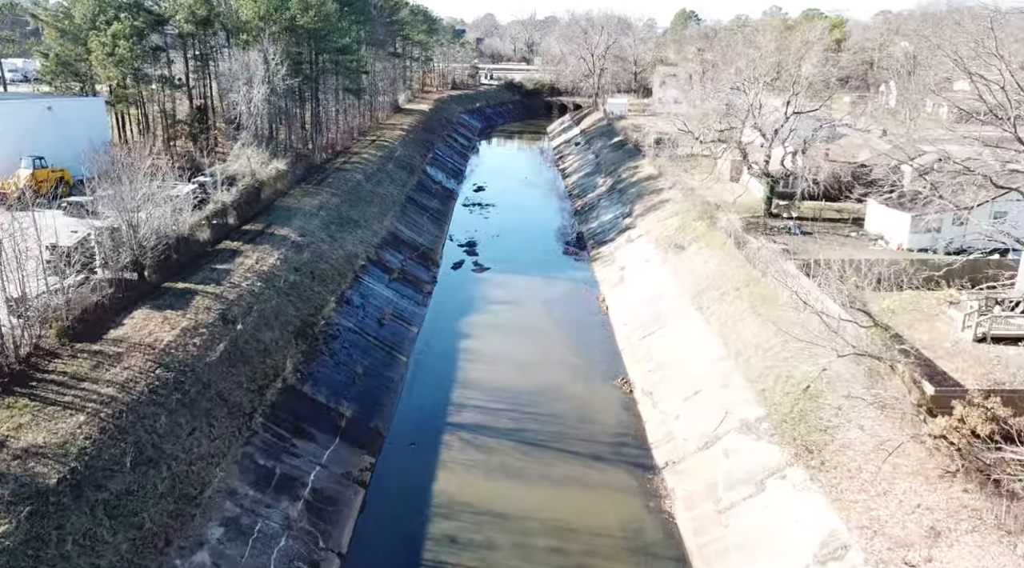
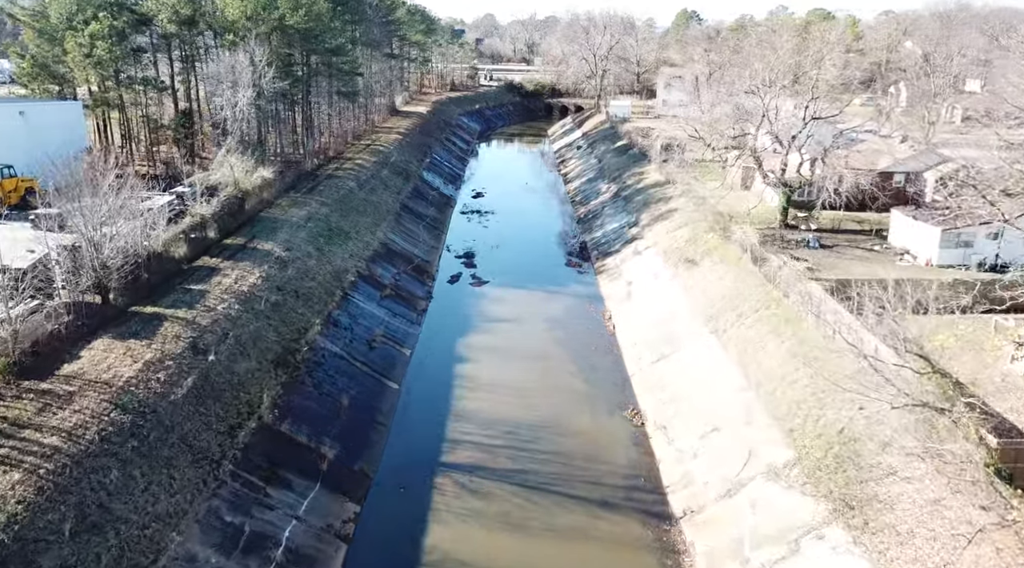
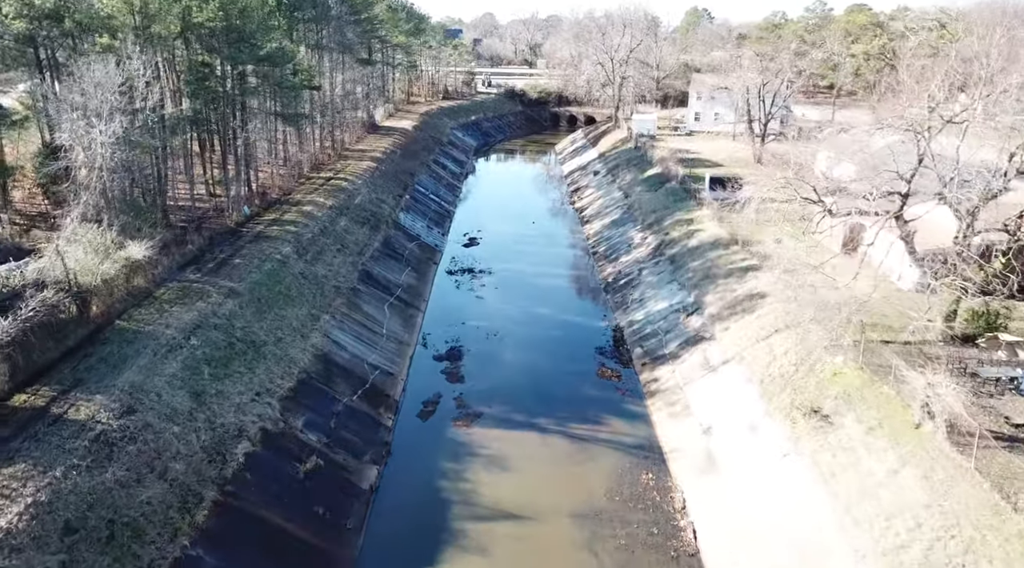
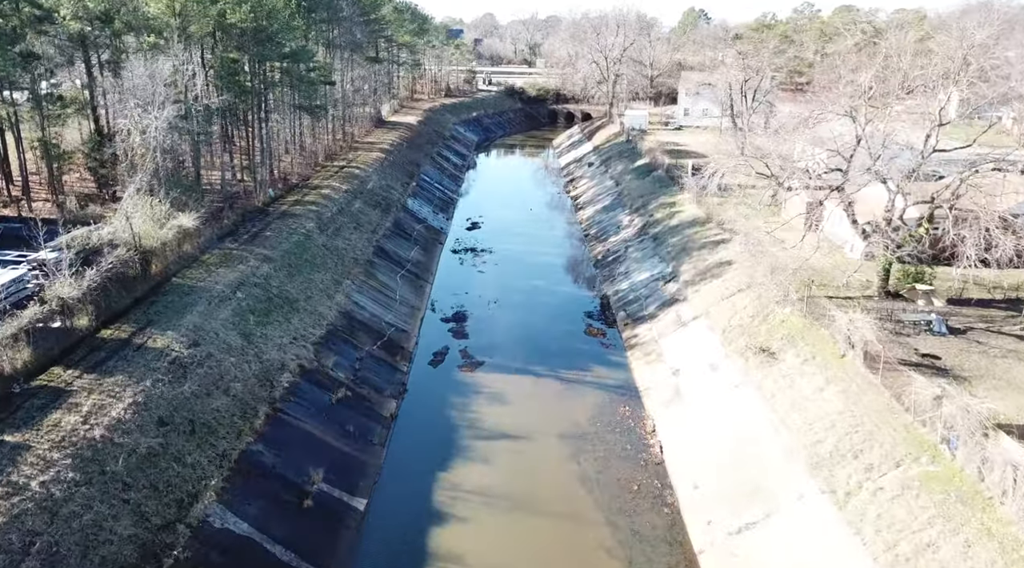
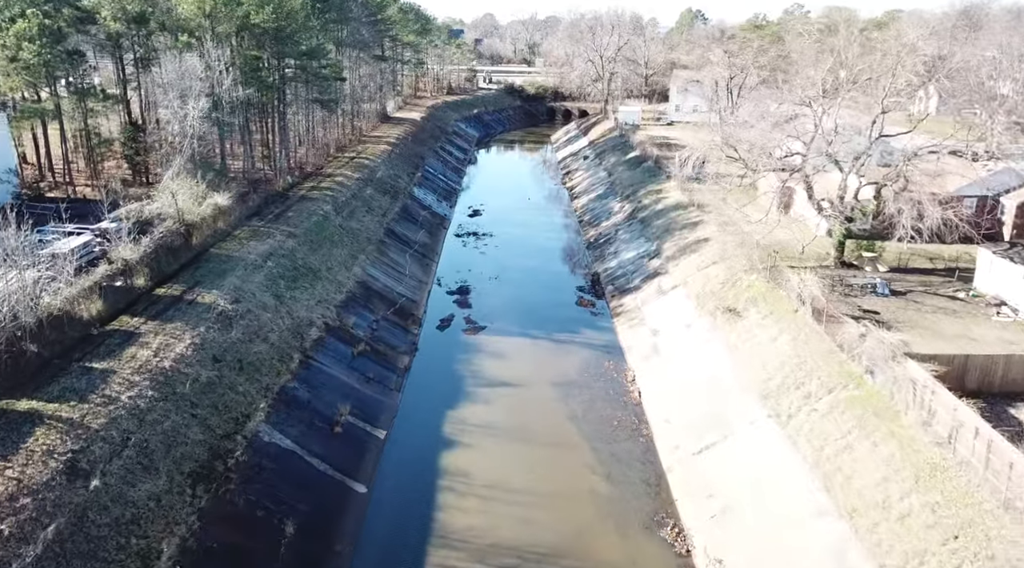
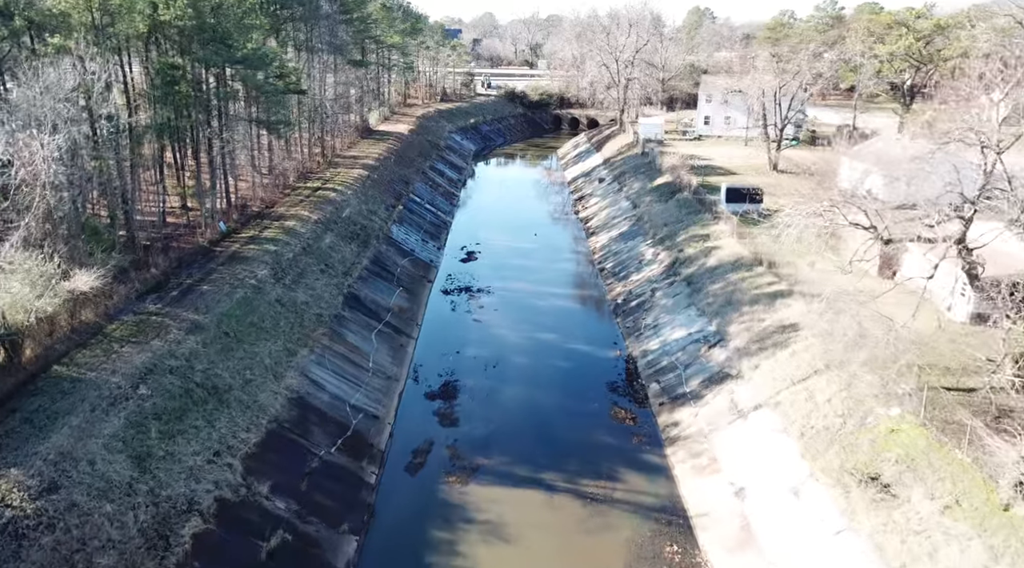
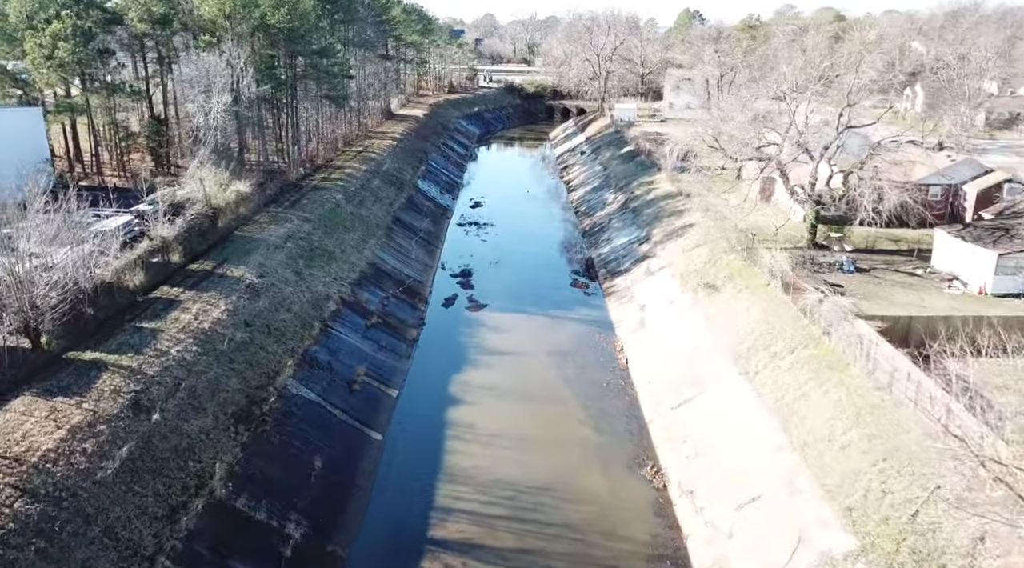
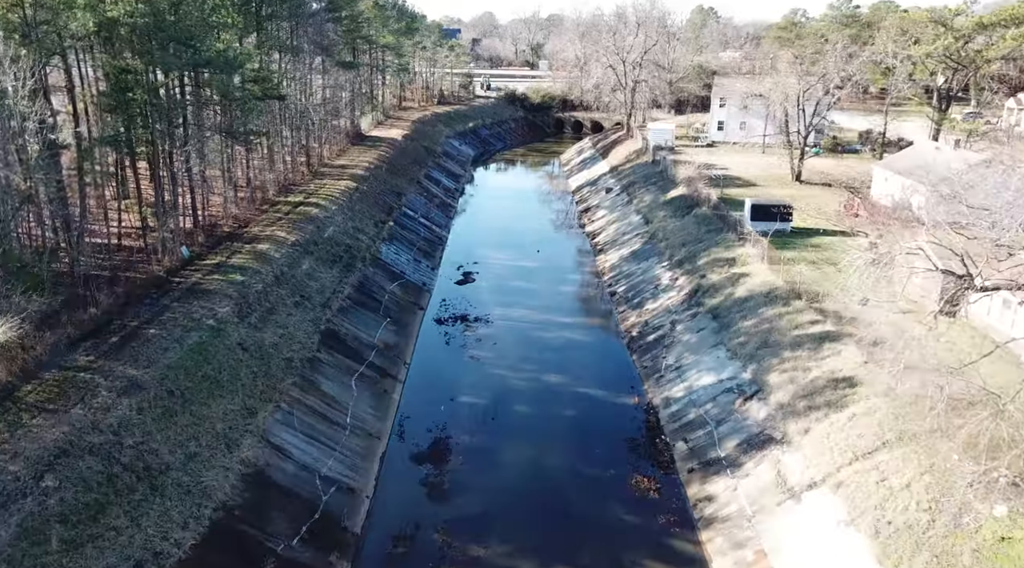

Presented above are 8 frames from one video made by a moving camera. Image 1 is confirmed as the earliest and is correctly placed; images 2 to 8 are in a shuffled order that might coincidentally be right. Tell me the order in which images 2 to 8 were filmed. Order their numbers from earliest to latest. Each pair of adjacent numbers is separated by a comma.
2, 7, 5, 4, 3, 6, 8
